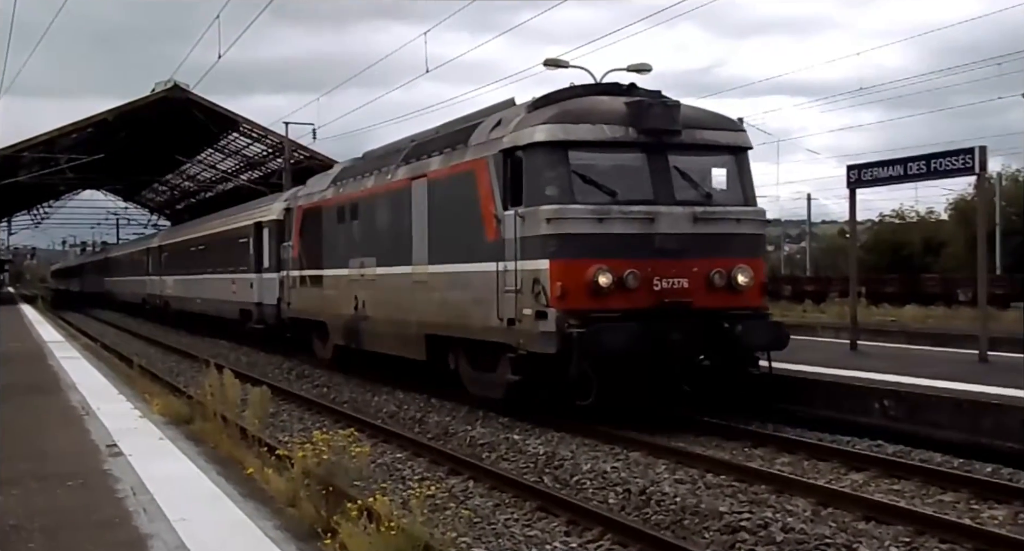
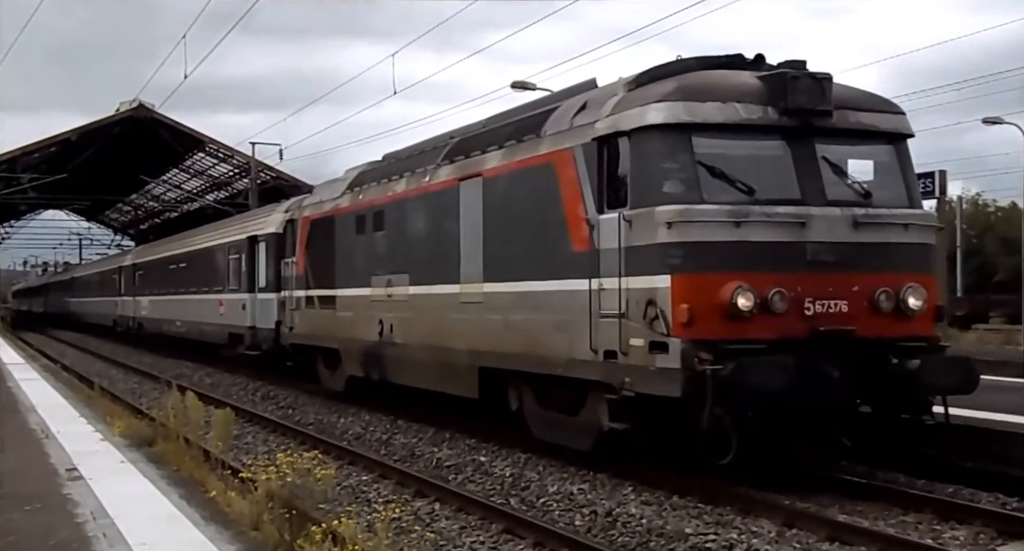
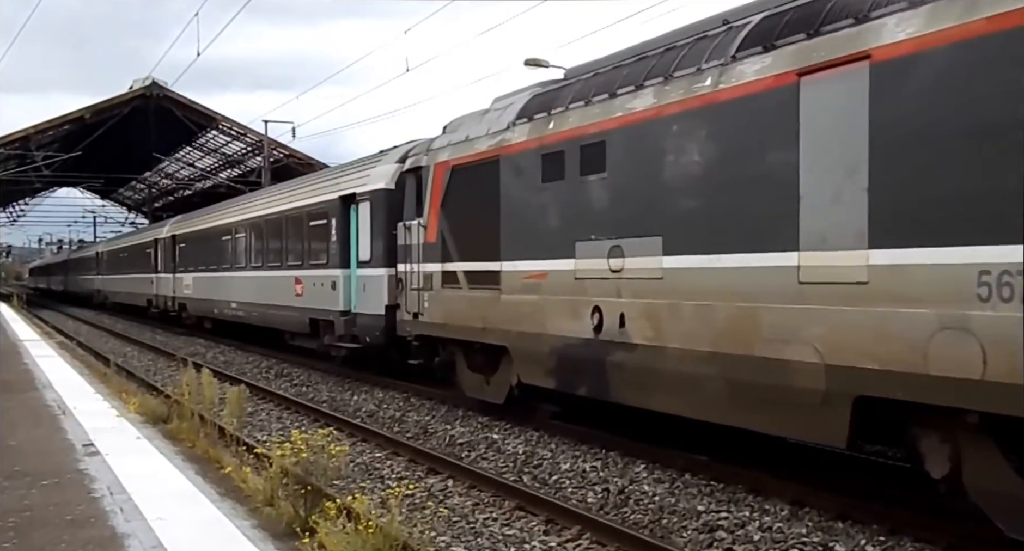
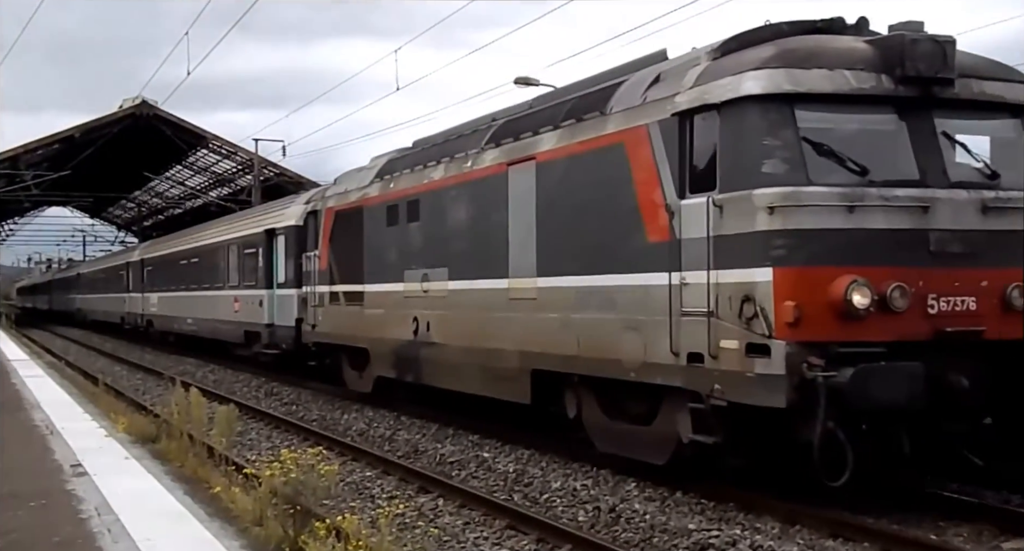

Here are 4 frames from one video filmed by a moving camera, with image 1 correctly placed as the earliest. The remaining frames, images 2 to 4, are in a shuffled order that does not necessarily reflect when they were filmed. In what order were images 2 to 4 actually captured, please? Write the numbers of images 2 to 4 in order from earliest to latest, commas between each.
2, 4, 3
